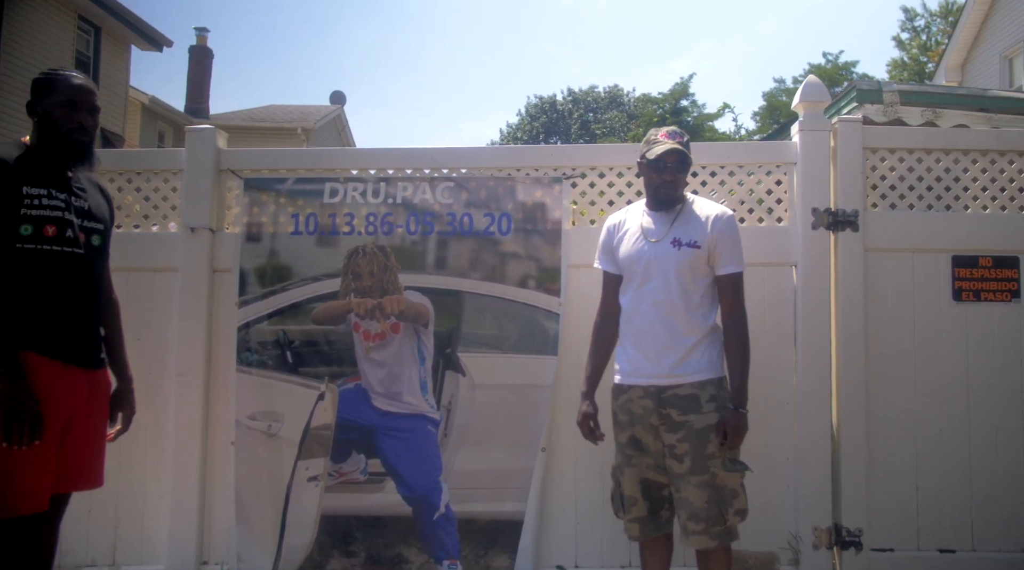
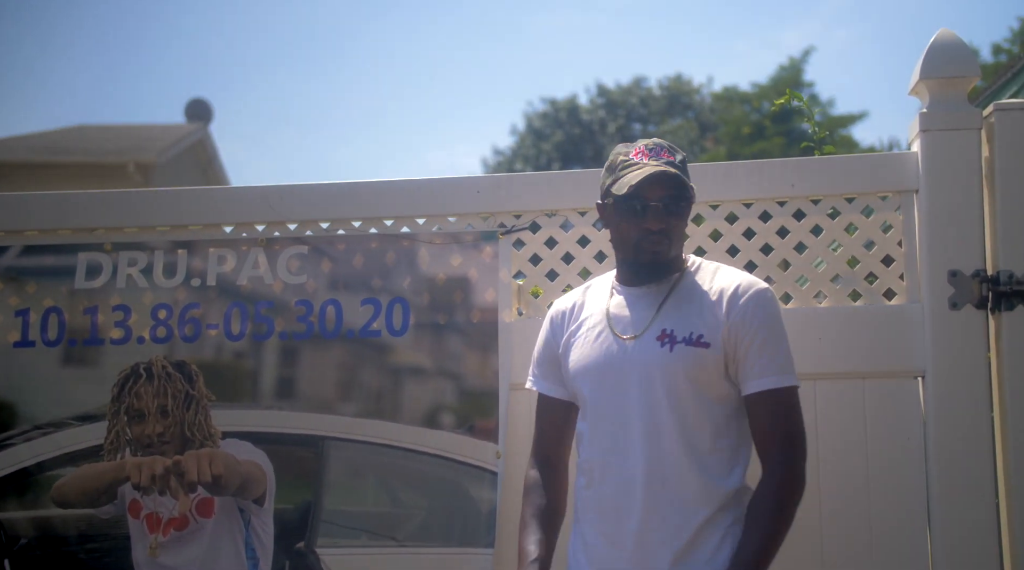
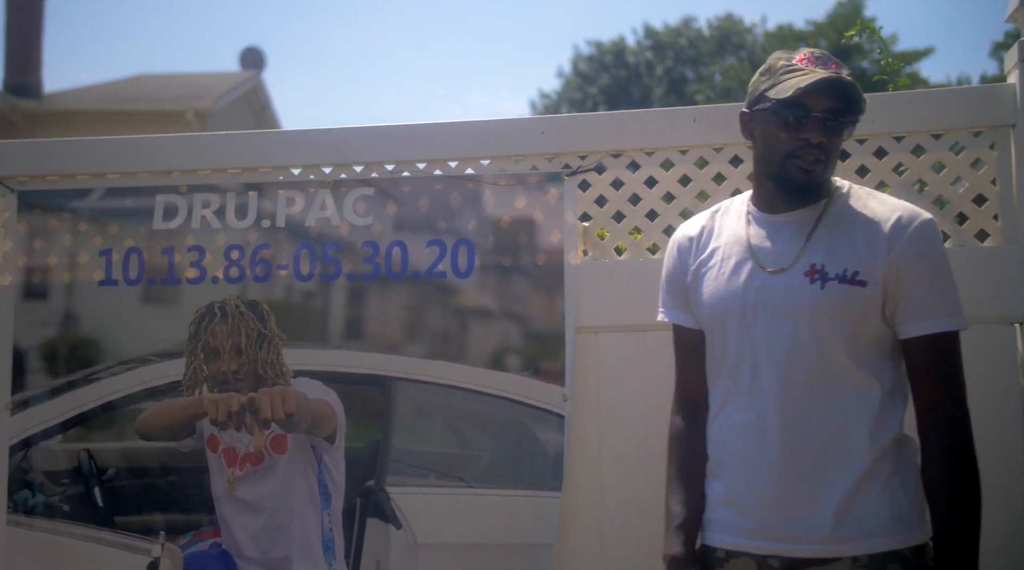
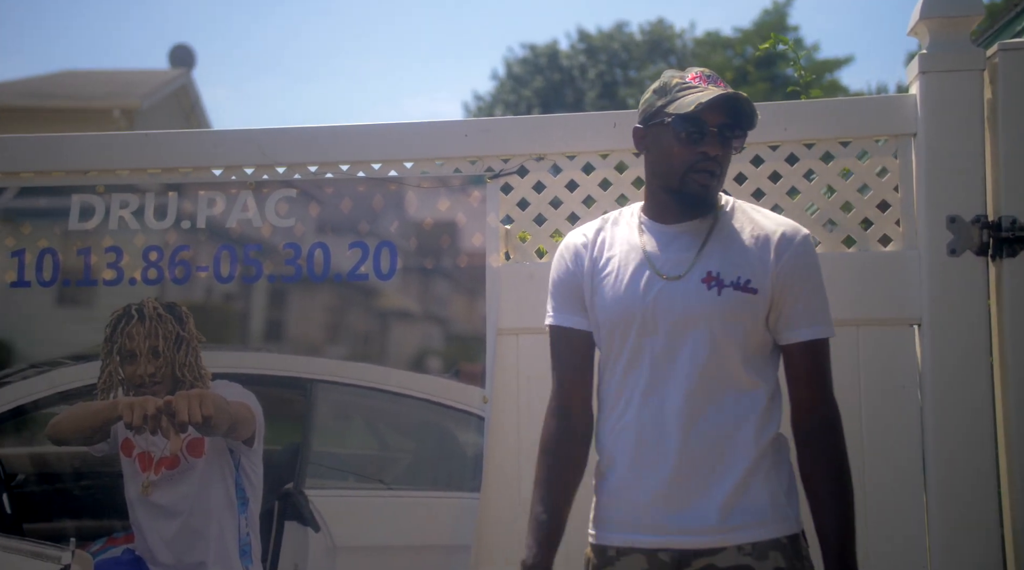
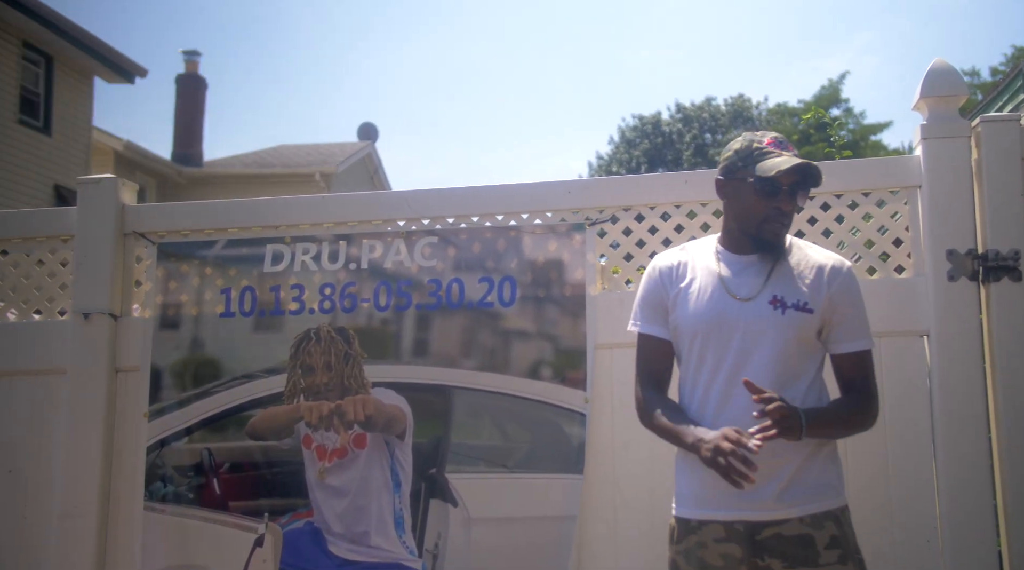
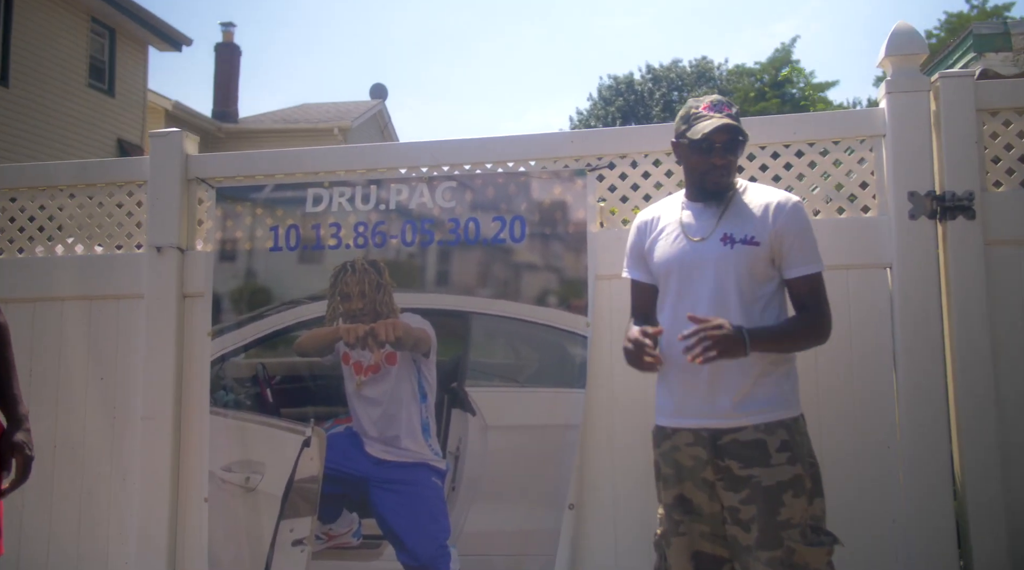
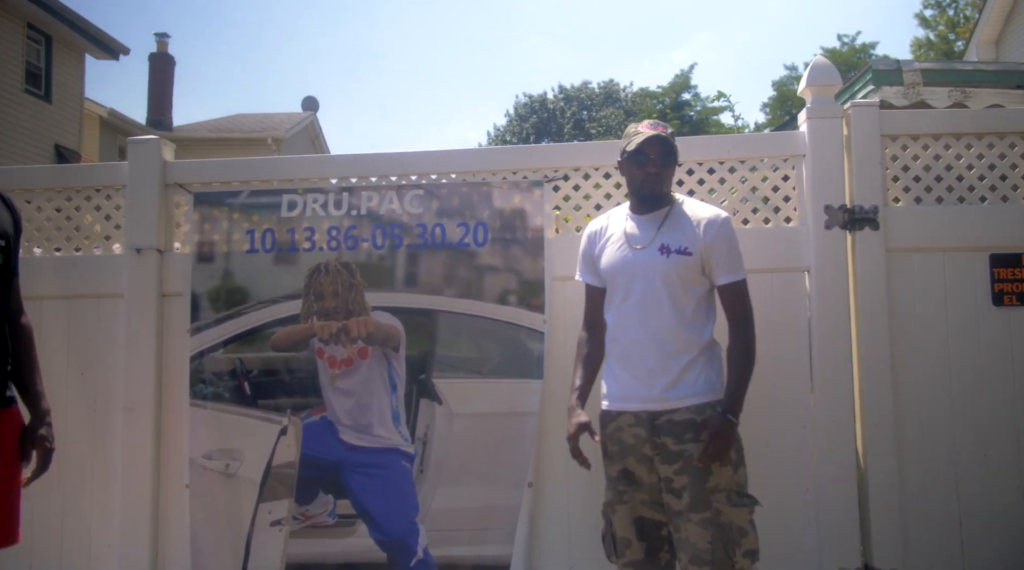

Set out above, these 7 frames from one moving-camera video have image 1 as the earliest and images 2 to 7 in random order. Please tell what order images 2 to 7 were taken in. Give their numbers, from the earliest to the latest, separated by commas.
7, 6, 5, 2, 4, 3
